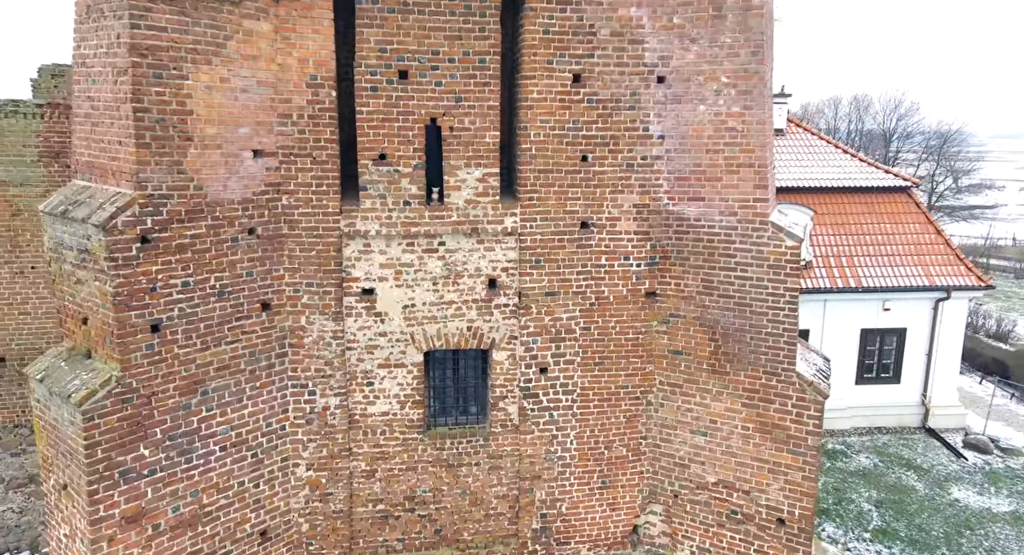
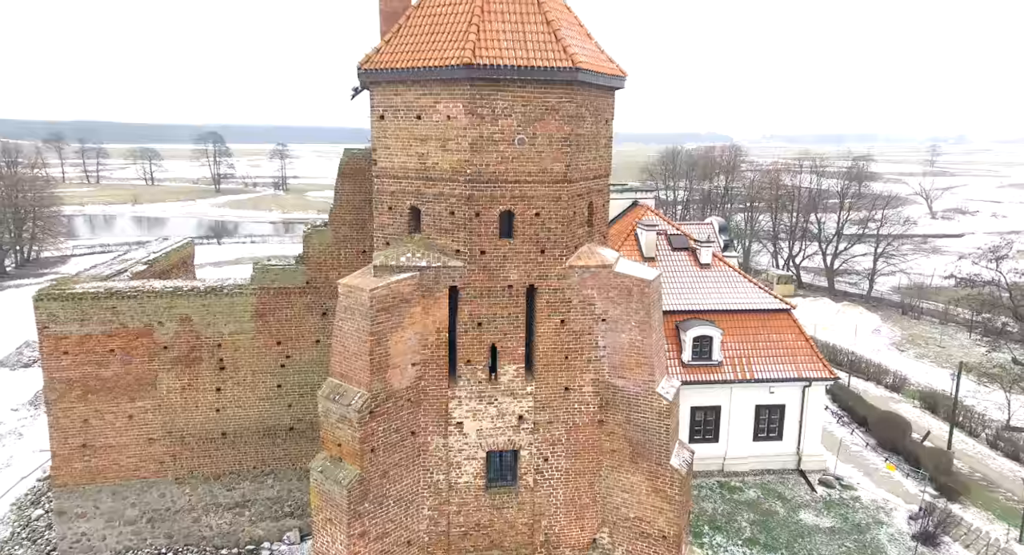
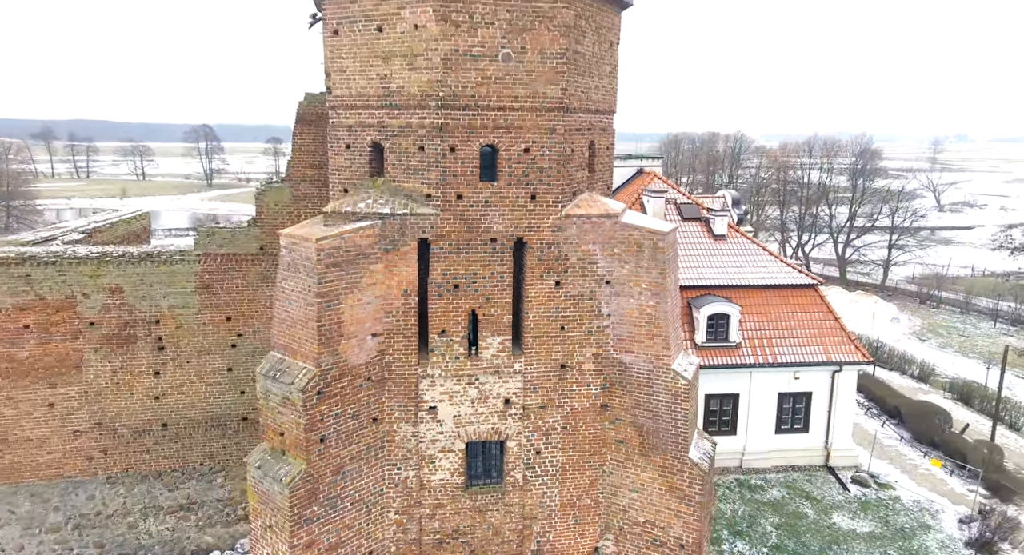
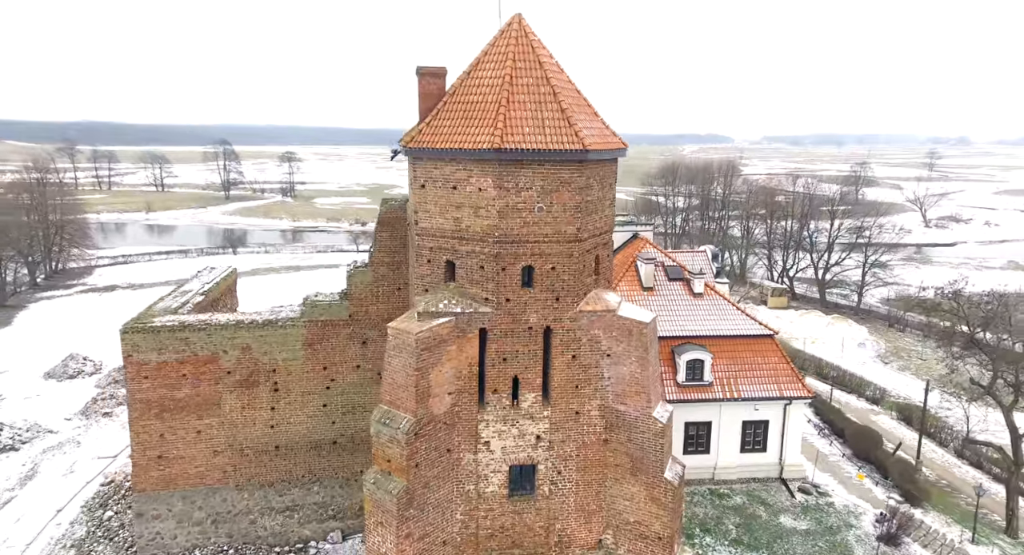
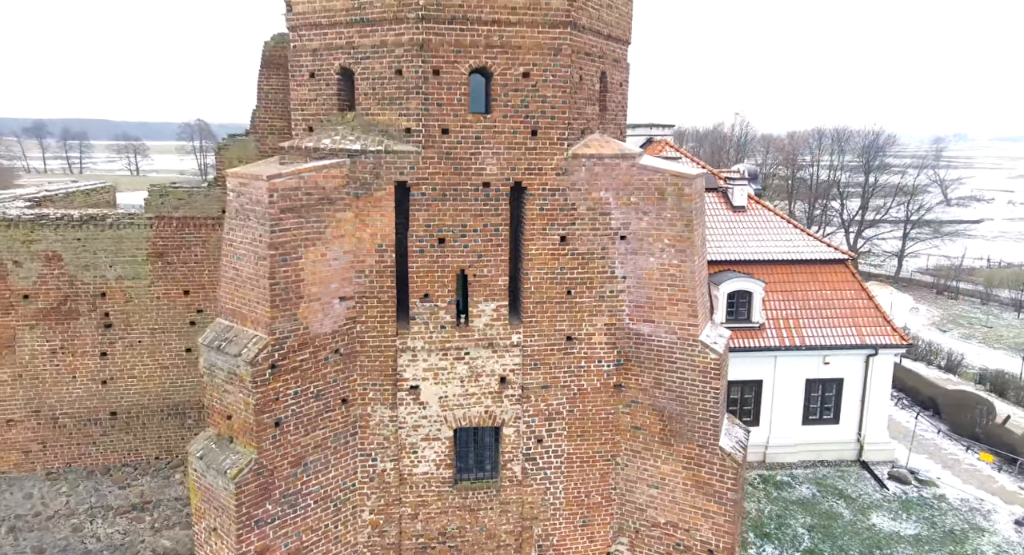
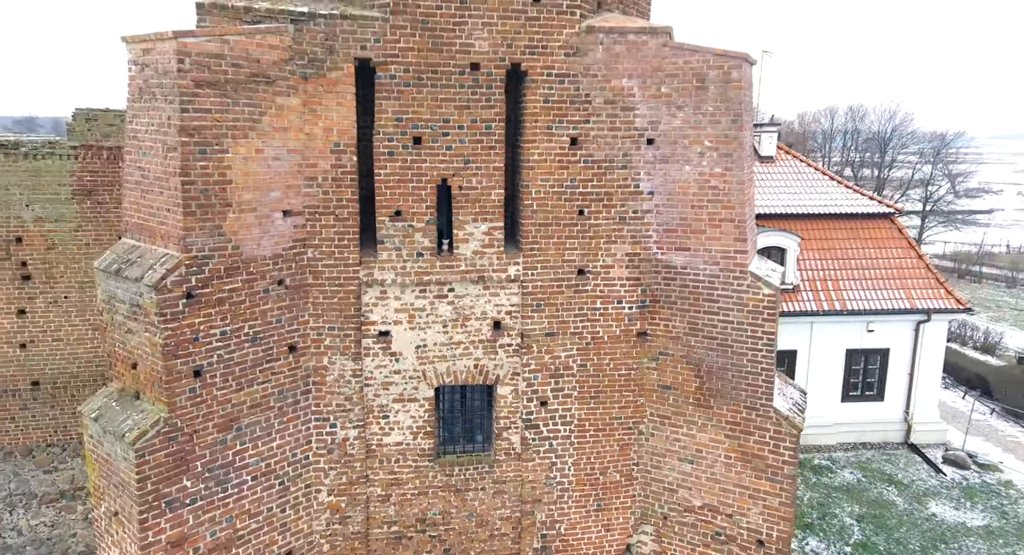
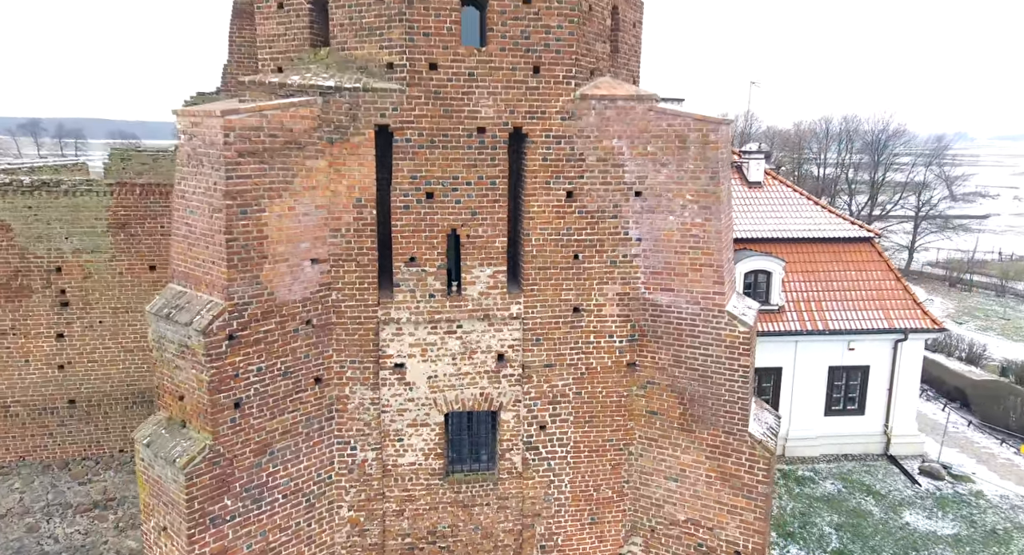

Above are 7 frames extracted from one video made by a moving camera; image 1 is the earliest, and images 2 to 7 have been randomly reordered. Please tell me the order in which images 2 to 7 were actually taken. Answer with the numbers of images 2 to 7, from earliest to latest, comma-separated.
6, 7, 5, 3, 2, 4
